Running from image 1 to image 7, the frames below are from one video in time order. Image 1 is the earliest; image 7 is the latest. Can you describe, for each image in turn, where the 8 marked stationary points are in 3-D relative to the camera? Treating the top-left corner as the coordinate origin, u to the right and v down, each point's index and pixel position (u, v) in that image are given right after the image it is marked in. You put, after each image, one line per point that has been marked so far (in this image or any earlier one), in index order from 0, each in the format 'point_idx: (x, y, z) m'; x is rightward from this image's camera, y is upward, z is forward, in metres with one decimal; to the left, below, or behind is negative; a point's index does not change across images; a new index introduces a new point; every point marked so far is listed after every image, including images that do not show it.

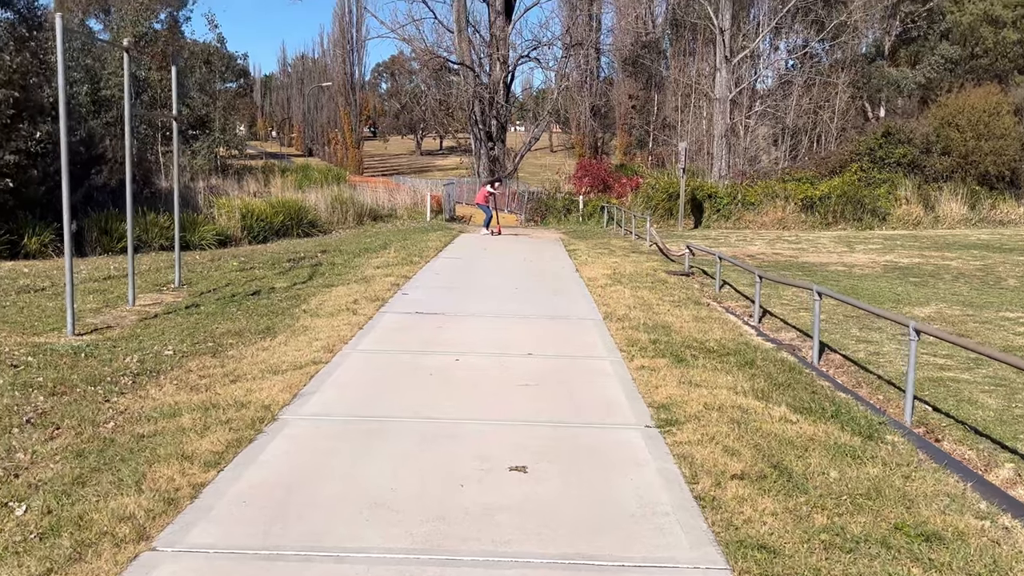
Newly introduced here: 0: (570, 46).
0: (+0.8, +3.6, +15.4) m
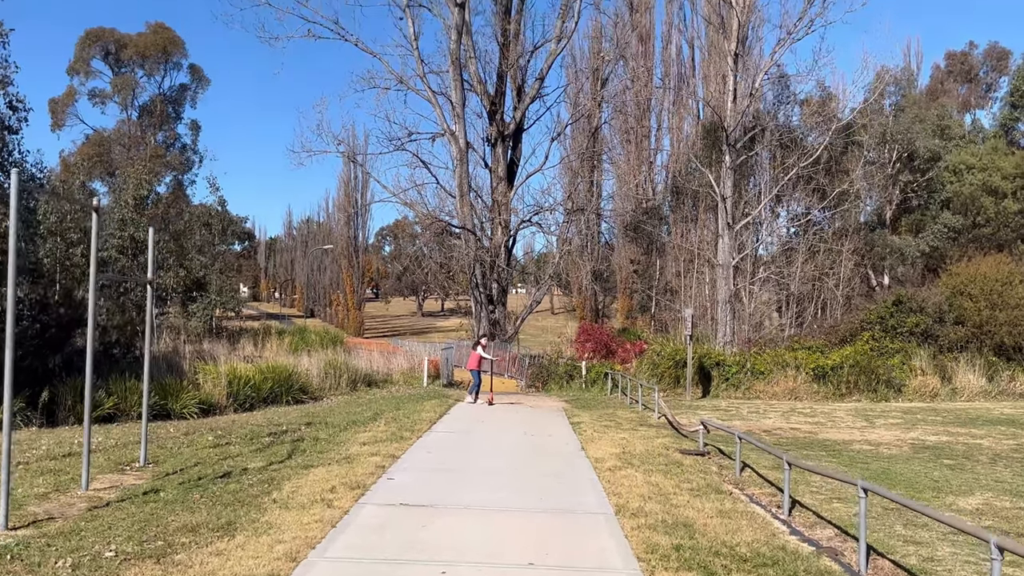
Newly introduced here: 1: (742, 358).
0: (+0.9, +1.1, +15.2) m
1: (+2.9, -0.9, +13.3) m
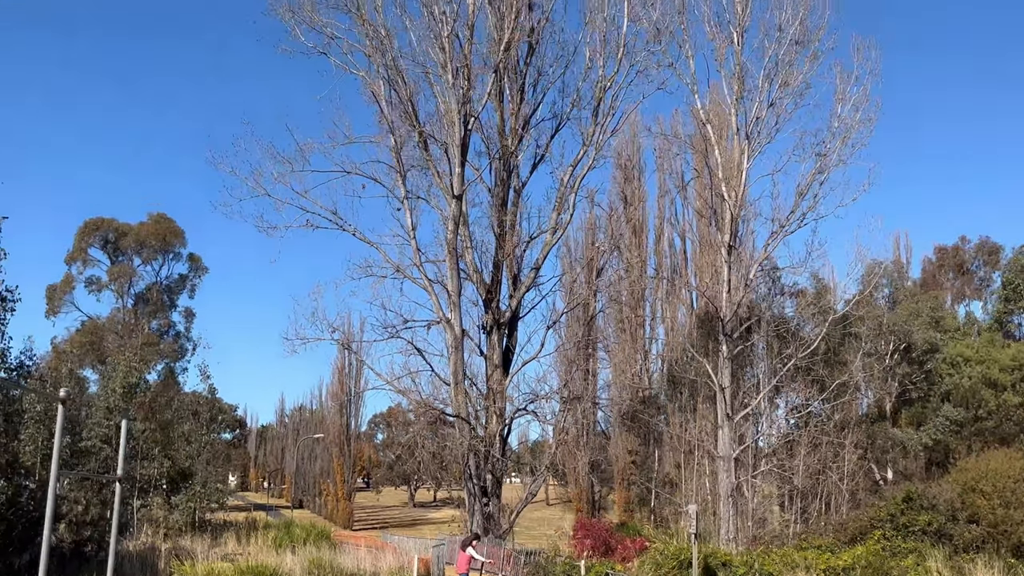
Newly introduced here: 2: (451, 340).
0: (+0.8, -1.6, +14.9) m
1: (+2.9, -3.3, +12.6) m
2: (-0.9, -0.7, +14.8) m
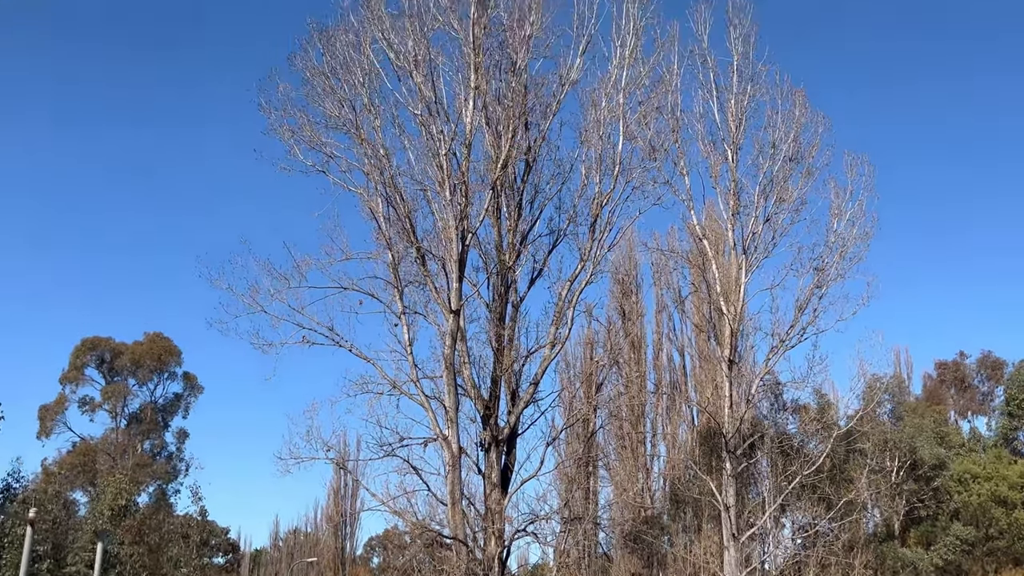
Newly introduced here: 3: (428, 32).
0: (+0.8, -3.2, +14.4) m
1: (+2.9, -4.6, +12.0) m
2: (-0.9, -2.3, +14.4) m
3: (-1.3, +3.9, +16.0) m
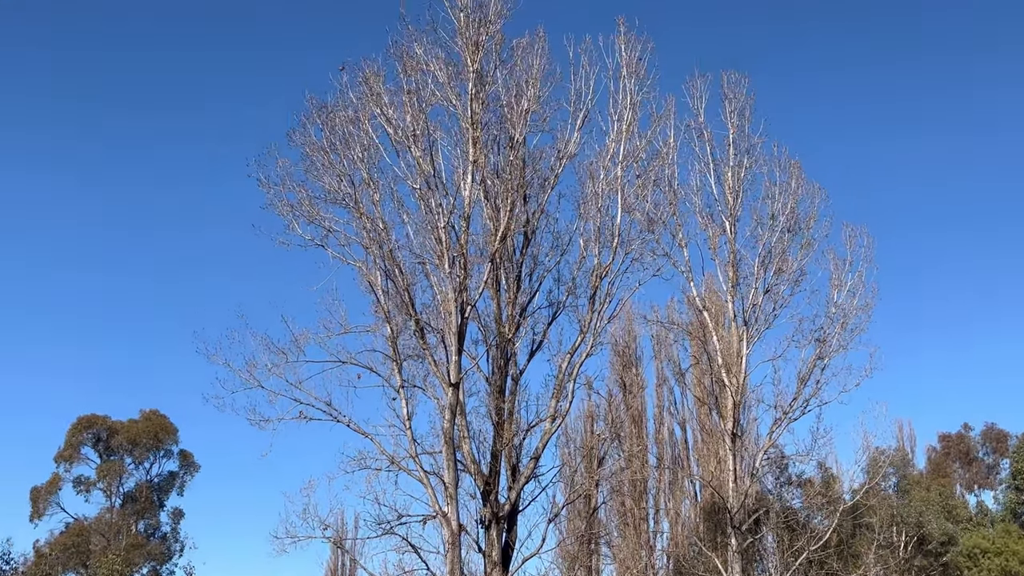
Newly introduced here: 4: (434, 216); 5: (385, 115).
0: (+0.8, -4.2, +14.0) m
1: (+2.9, -5.3, +11.5) m
2: (-0.9, -3.3, +14.1) m
3: (-1.3, +2.8, +16.1) m
4: (-1.2, +1.1, +15.6) m
5: (-2.0, +2.7, +16.0) m
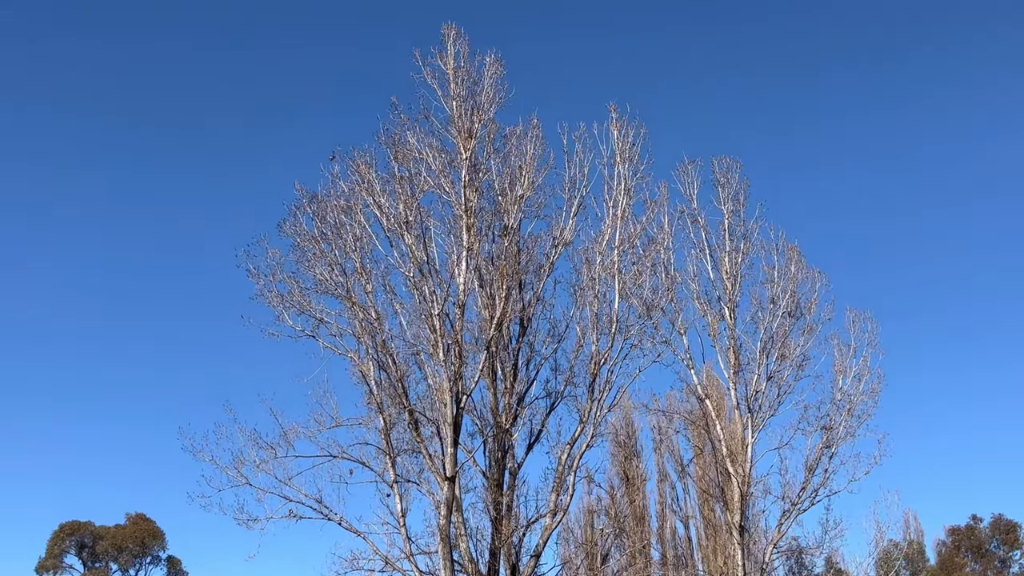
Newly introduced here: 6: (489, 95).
0: (+0.8, -5.2, +13.1) m
1: (+2.9, -6.1, +10.5) m
2: (-0.9, -4.4, +13.3) m
3: (-1.4, +1.5, +15.8) m
4: (-1.2, -0.2, +15.2) m
5: (-2.0, +1.3, +15.8) m
6: (-0.4, +3.2, +17.2) m
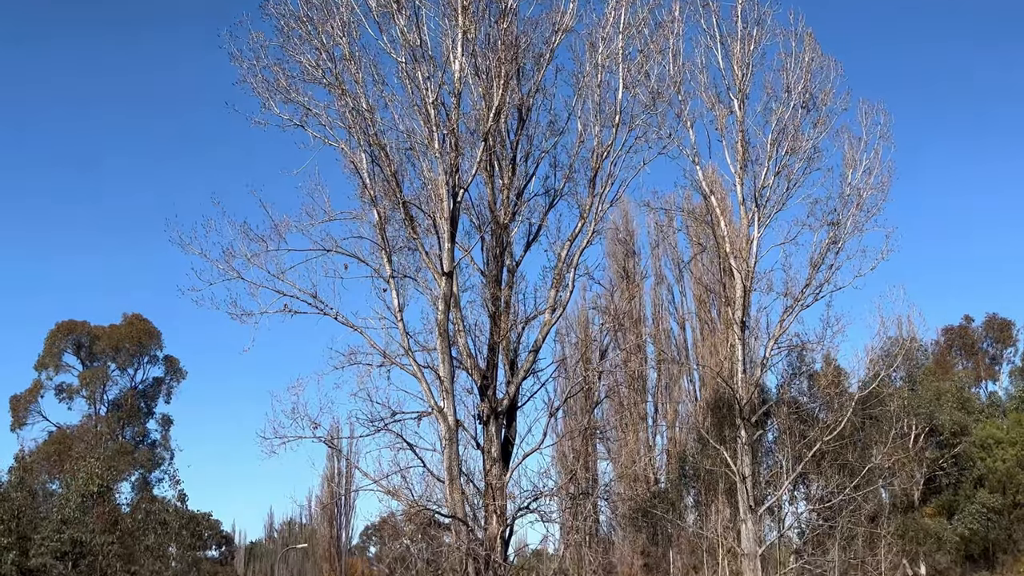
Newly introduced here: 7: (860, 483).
0: (+0.8, -2.5, +13.1) m
1: (+3.0, -3.9, +10.7) m
2: (-0.9, -1.7, +13.1) m
3: (-1.4, +4.5, +14.6) m
4: (-1.2, +2.8, +14.3) m
5: (-2.0, +4.4, +14.5) m
6: (-0.4, +6.5, +15.6) m
7: (+6.8, -3.9, +20.7) m
